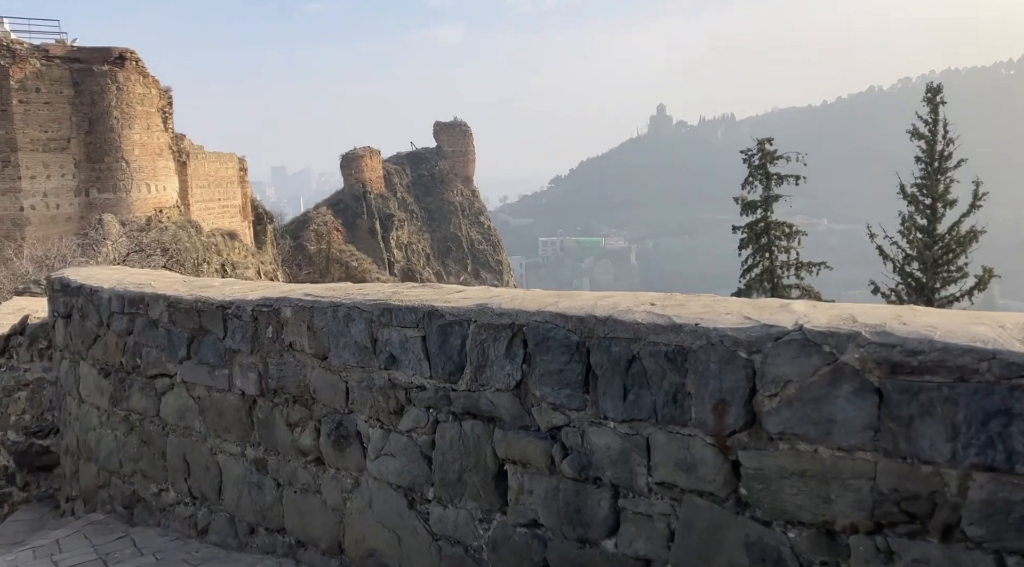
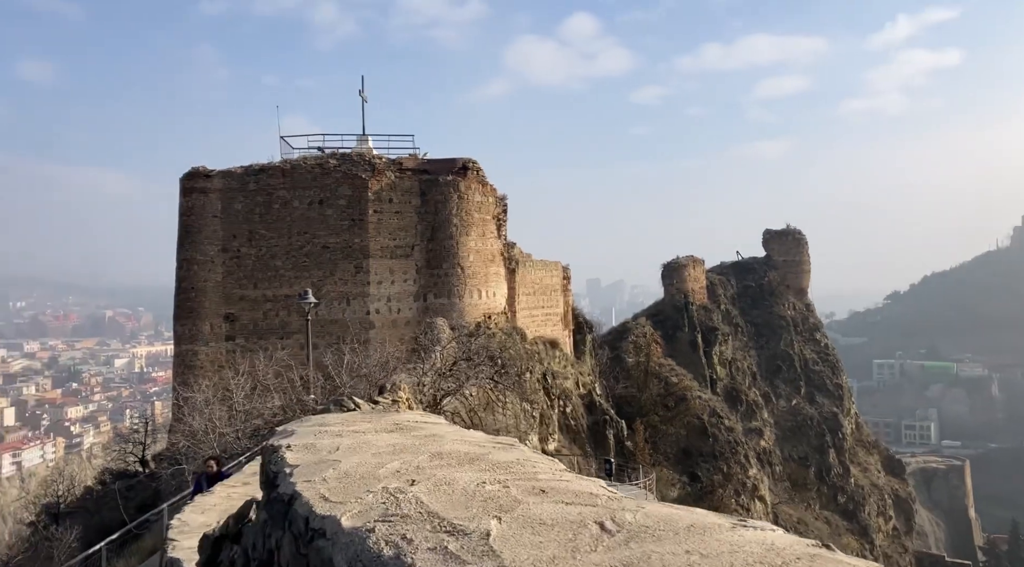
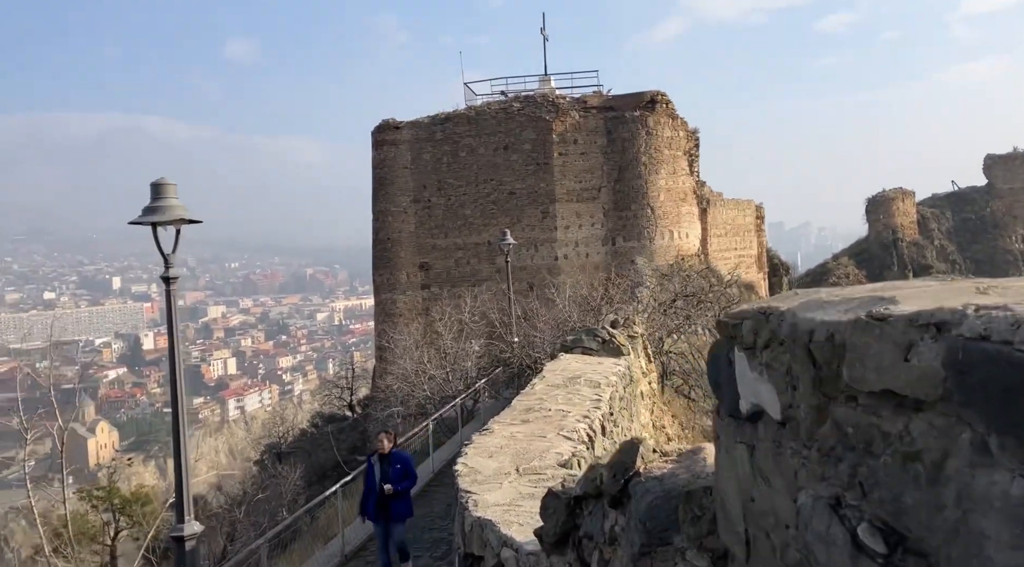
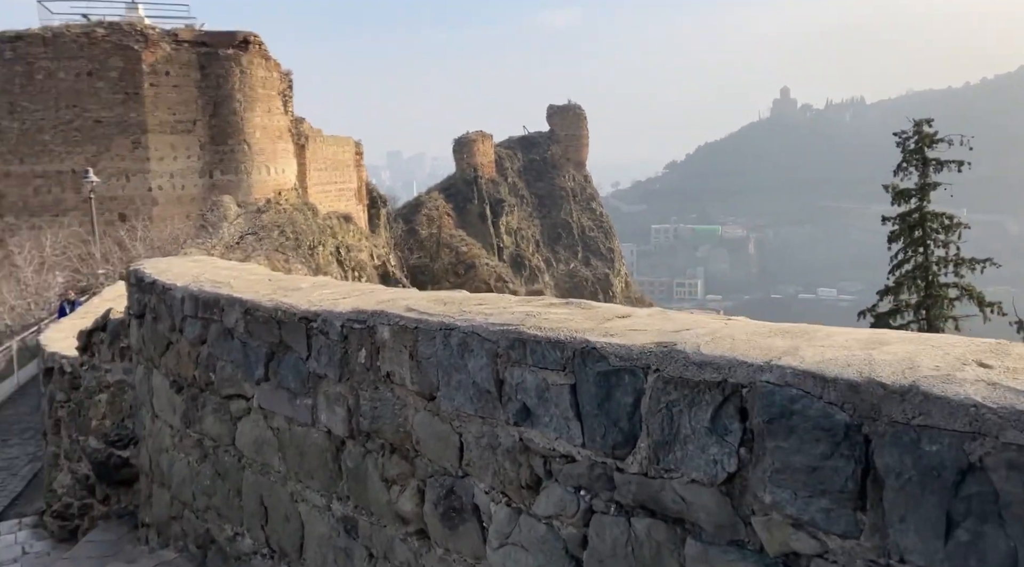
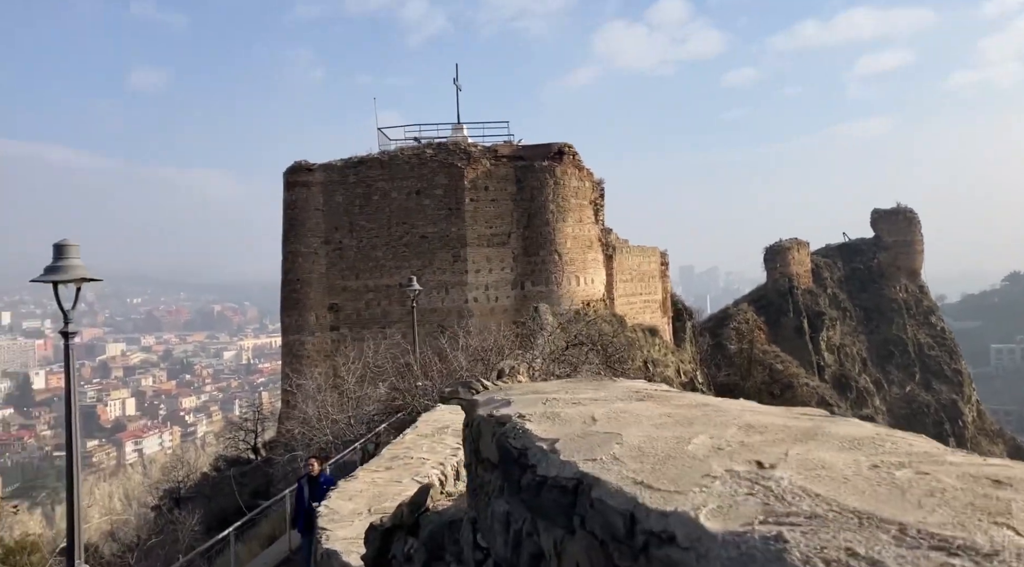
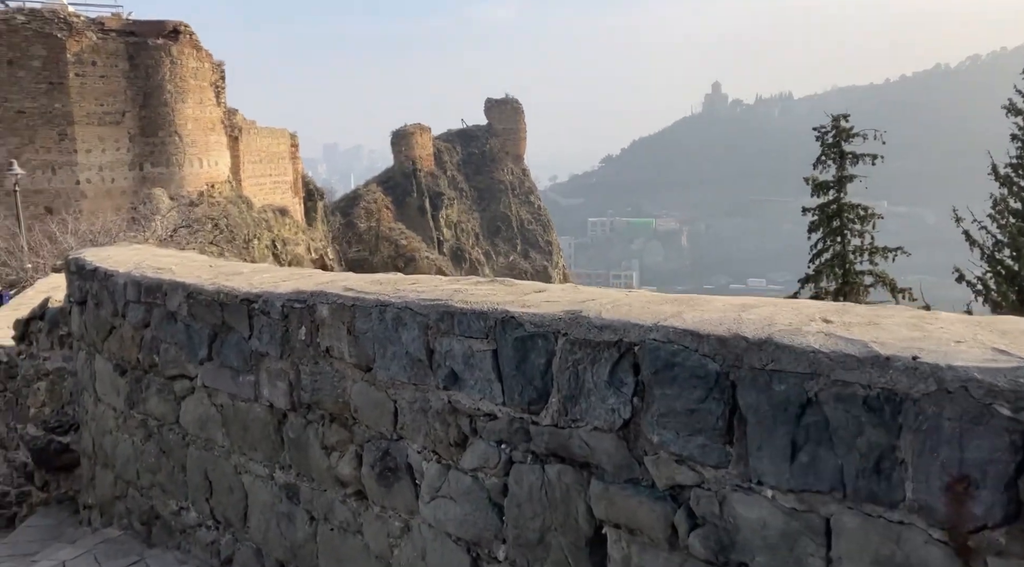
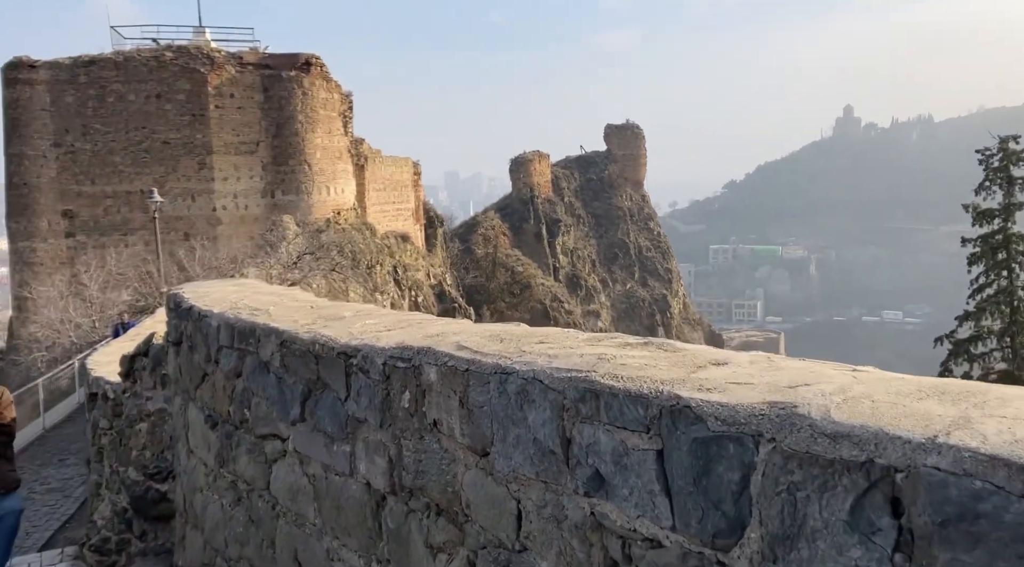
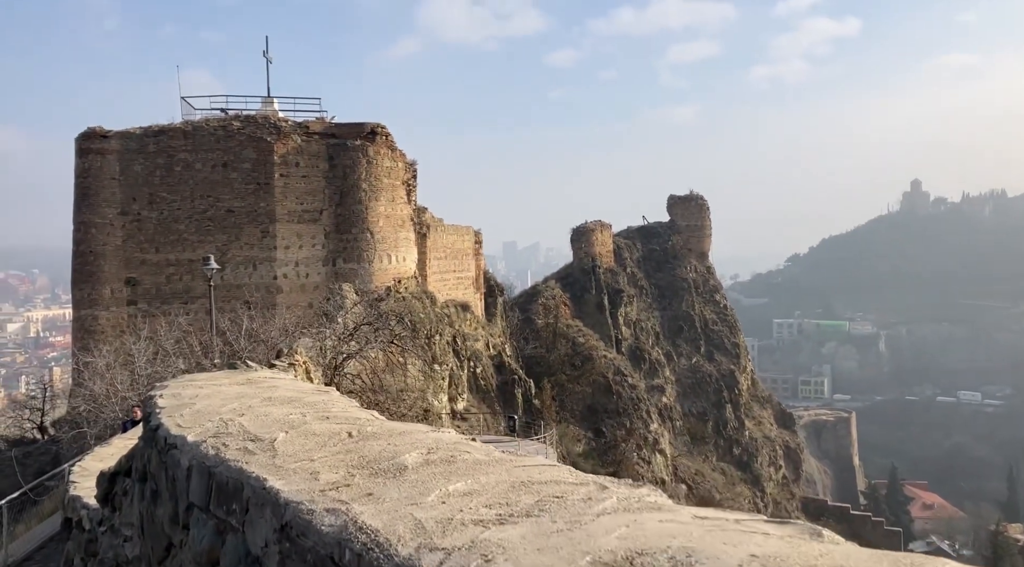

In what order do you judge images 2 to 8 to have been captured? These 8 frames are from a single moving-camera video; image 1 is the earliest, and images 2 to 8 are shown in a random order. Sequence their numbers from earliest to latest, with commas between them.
6, 4, 7, 8, 2, 5, 3
